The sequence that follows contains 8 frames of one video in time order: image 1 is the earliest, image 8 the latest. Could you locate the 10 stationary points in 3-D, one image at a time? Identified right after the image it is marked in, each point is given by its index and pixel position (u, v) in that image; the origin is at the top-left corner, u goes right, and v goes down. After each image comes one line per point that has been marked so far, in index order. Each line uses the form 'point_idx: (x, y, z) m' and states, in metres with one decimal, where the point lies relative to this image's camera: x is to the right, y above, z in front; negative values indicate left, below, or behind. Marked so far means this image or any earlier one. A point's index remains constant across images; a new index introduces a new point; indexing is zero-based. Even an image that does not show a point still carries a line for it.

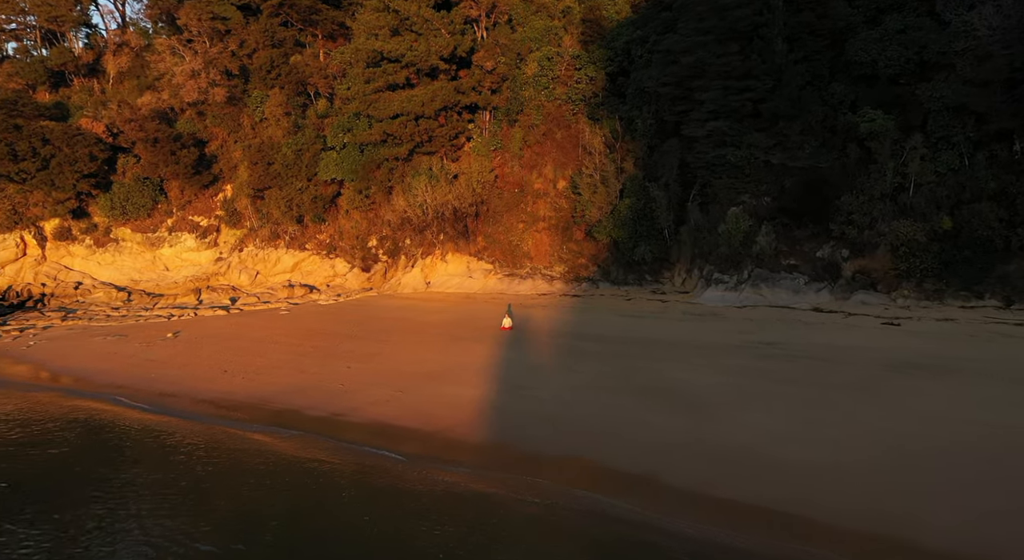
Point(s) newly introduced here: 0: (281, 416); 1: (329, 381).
0: (-5.3, -3.1, +17.7) m
1: (-4.7, -2.6, +19.7) m
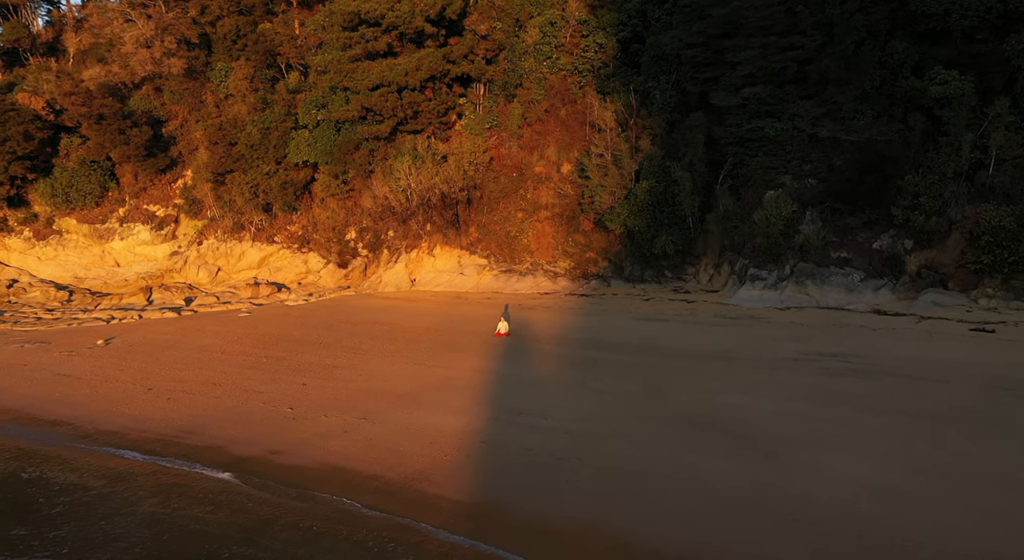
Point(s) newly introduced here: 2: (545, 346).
0: (-5.4, -3.0, +13.5) m
1: (-4.8, -2.5, +15.5) m
2: (+0.9, -1.7, +19.4) m
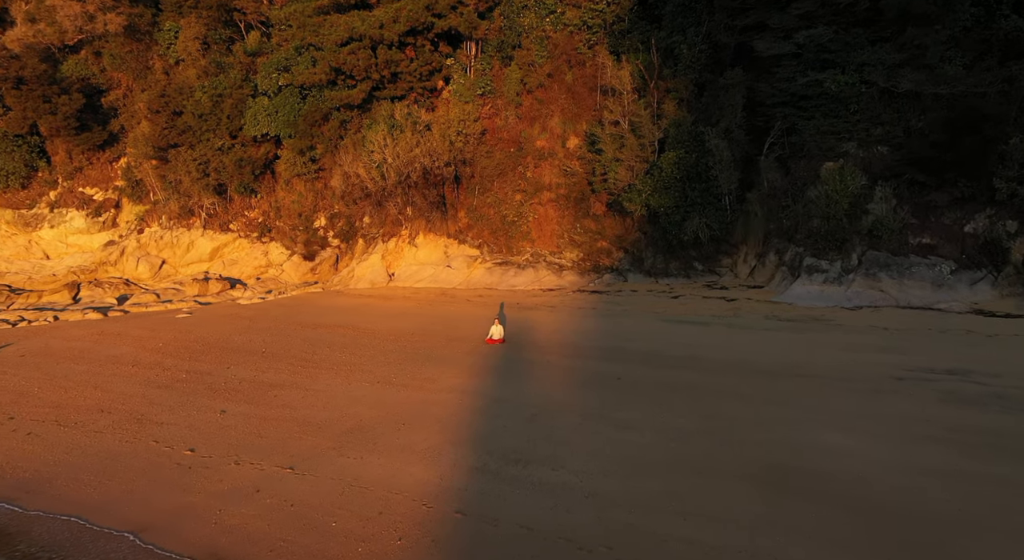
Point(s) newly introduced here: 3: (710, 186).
0: (-5.5, -2.8, +9.0) m
1: (-4.8, -2.3, +11.0) m
2: (+0.8, -1.5, +14.9) m
3: (+5.1, +2.4, +19.6) m
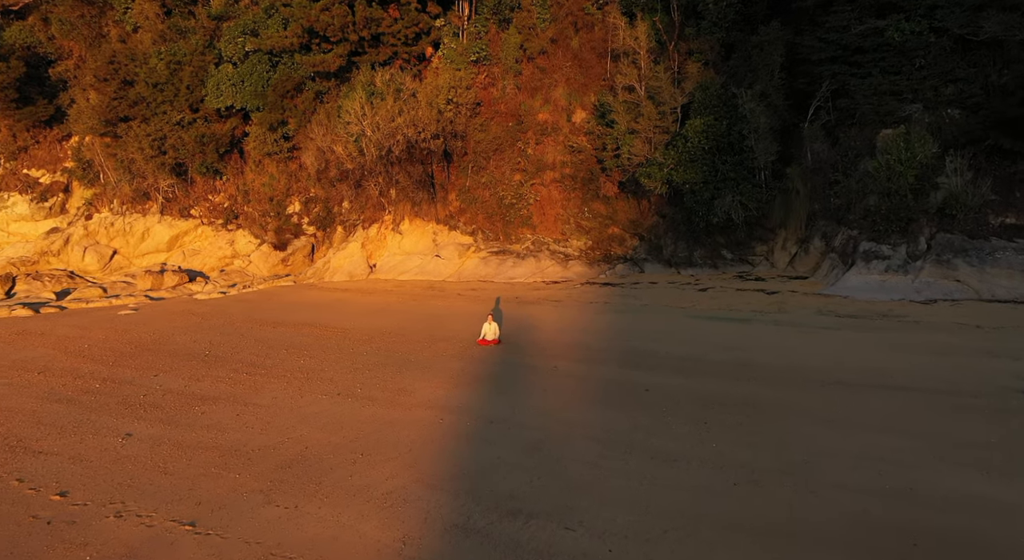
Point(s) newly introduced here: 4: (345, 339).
0: (-5.5, -2.6, +6.0) m
1: (-4.9, -2.1, +8.0) m
2: (+0.8, -1.3, +11.9) m
3: (+5.0, +2.6, +16.7) m
4: (-3.1, -1.1, +14.5) m
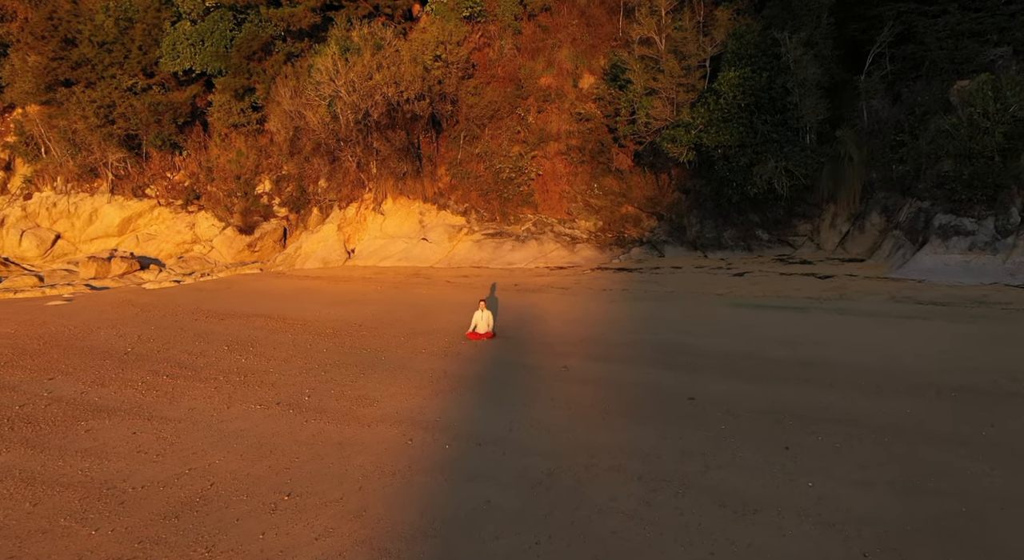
0: (-5.5, -2.3, +3.3) m
1: (-4.9, -1.8, +5.2) m
2: (+0.7, -1.0, +9.2) m
3: (+5.0, +2.9, +14.0) m
4: (-3.2, -0.8, +11.8) m
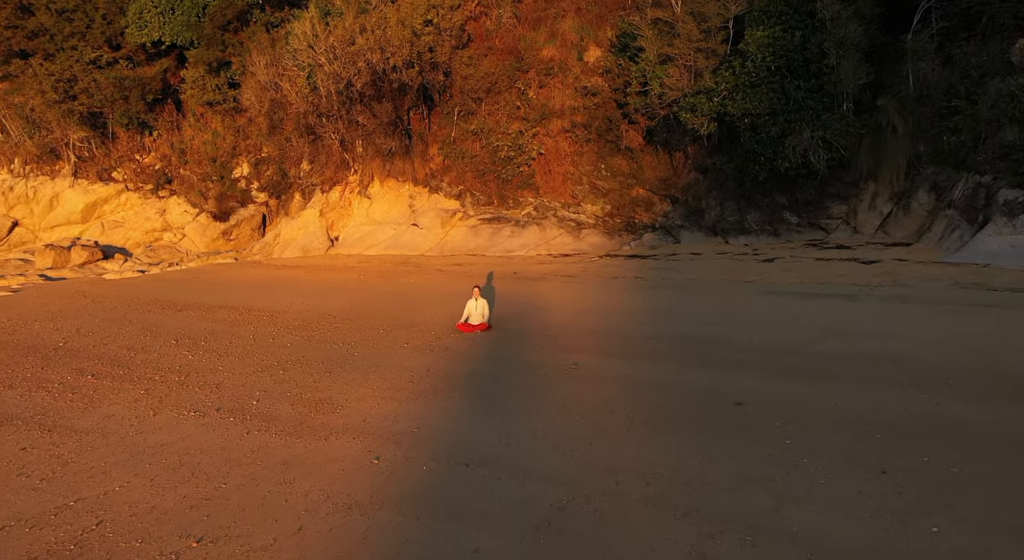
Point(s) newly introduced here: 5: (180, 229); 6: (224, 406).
0: (-5.5, -2.1, +1.6) m
1: (-4.9, -1.6, +3.6) m
2: (+0.7, -0.8, +7.5) m
3: (+5.0, +3.1, +12.3) m
4: (-3.2, -0.6, +10.1) m
5: (-7.7, +1.2, +17.7) m
6: (-2.5, -1.1, +6.8) m
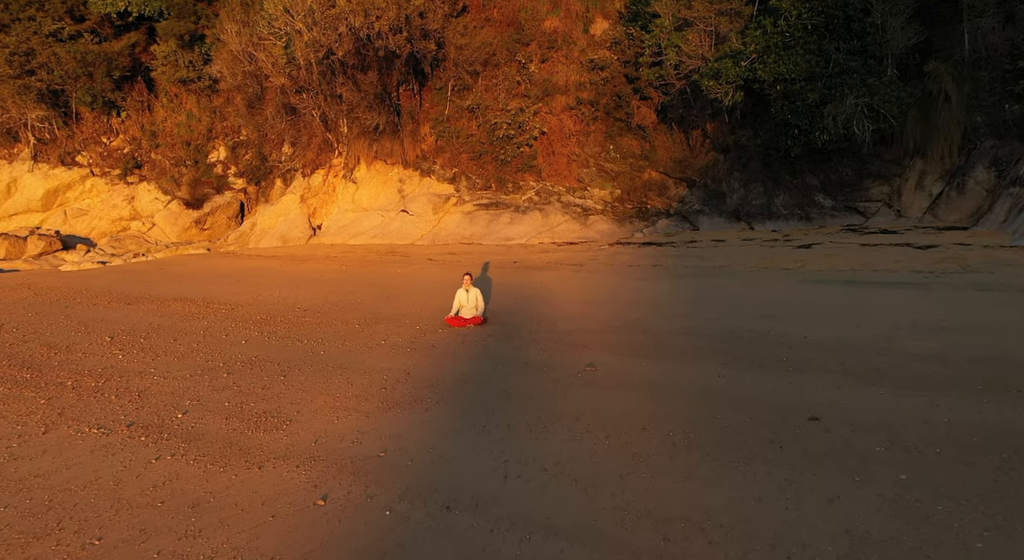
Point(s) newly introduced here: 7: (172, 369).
0: (-5.5, -1.9, +0.1) m
1: (-4.9, -1.4, +2.1) m
2: (+0.7, -0.6, +6.0) m
3: (+4.9, +3.3, +10.8) m
4: (-3.2, -0.5, +8.6) m
5: (-7.7, +1.3, +16.2) m
6: (-2.5, -0.9, +5.2) m
7: (-2.9, -0.7, +6.6) m
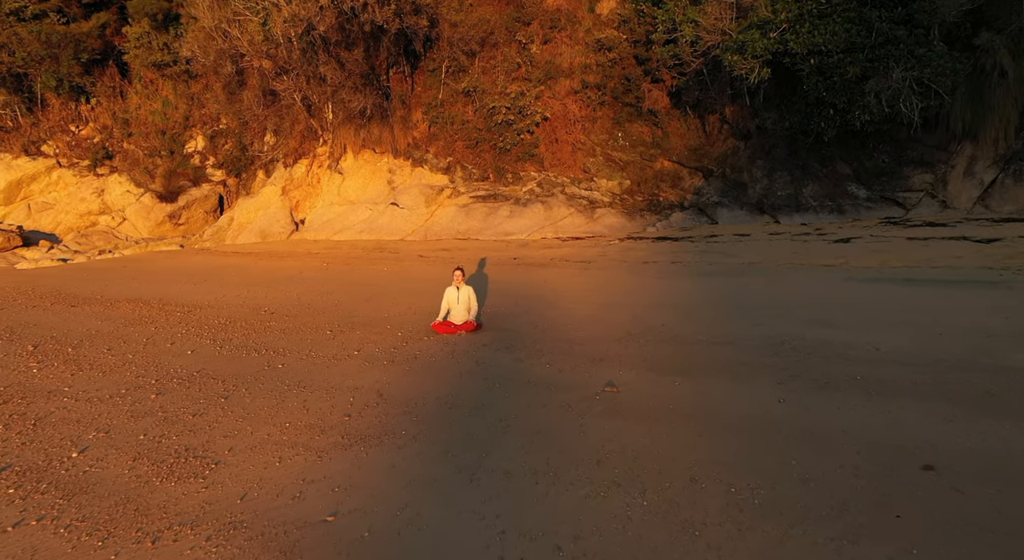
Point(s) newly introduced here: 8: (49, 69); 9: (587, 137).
0: (-5.5, -1.9, -1.1) m
1: (-4.9, -1.4, +0.9) m
2: (+0.7, -0.6, +4.8) m
3: (+4.9, +3.3, +9.6) m
4: (-3.2, -0.4, +7.4) m
5: (-7.7, +1.4, +15.0) m
6: (-2.5, -0.9, +4.0) m
7: (-2.9, -0.7, +5.3) m
8: (-9.2, +4.2, +15.3) m
9: (+1.3, +2.5, +13.1) m
